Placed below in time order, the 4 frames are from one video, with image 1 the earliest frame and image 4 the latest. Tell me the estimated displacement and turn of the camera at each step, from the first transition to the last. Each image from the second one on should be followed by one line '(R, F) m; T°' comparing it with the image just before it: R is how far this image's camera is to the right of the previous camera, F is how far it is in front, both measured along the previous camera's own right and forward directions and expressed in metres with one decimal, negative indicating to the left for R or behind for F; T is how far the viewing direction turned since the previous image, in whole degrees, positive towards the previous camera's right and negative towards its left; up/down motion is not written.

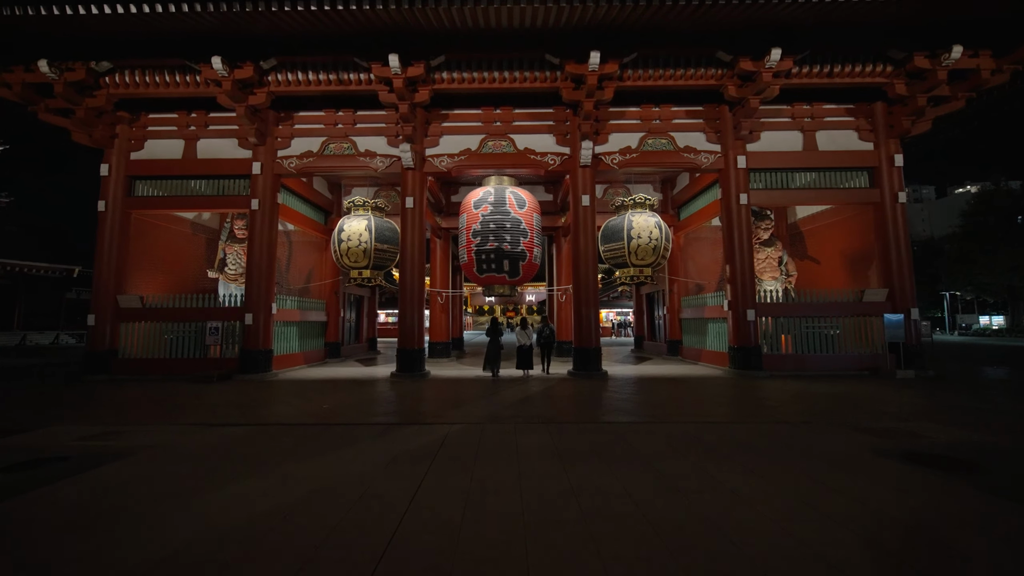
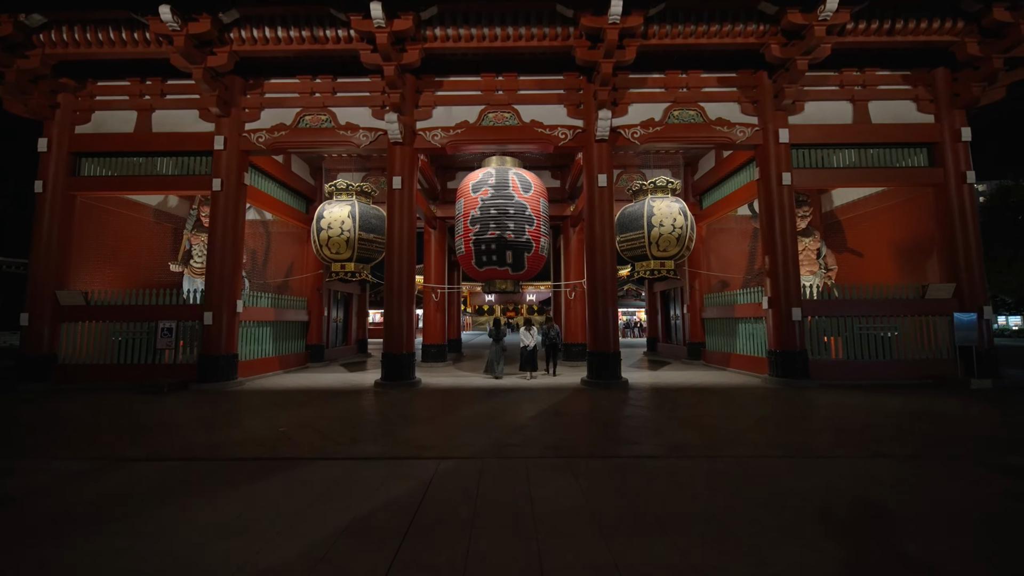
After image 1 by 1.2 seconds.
(-0.1, +1.0) m; 0°
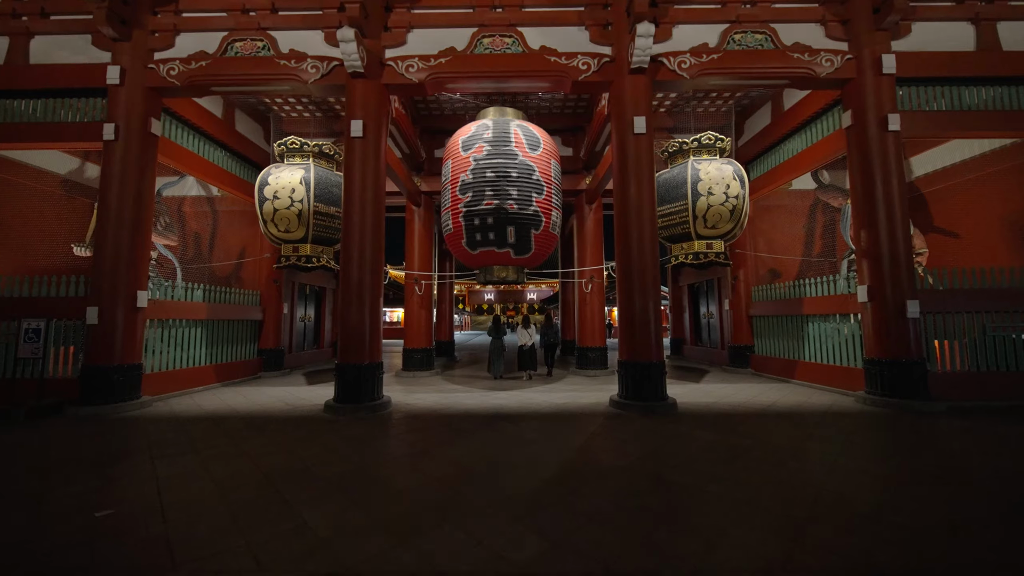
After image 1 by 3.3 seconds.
(-0.1, +1.7) m; 0°
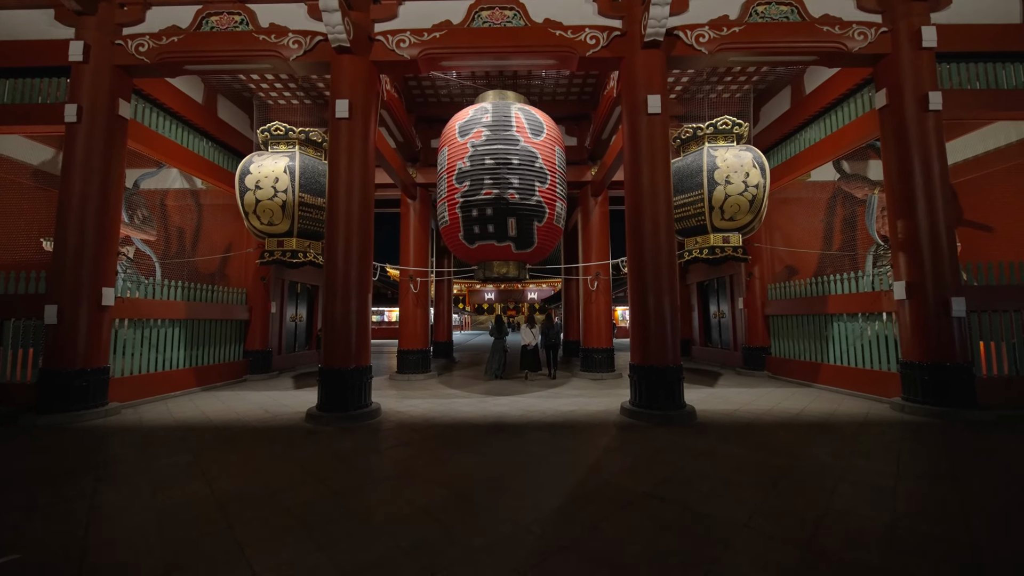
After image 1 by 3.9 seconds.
(0.0, +0.4) m; 0°
